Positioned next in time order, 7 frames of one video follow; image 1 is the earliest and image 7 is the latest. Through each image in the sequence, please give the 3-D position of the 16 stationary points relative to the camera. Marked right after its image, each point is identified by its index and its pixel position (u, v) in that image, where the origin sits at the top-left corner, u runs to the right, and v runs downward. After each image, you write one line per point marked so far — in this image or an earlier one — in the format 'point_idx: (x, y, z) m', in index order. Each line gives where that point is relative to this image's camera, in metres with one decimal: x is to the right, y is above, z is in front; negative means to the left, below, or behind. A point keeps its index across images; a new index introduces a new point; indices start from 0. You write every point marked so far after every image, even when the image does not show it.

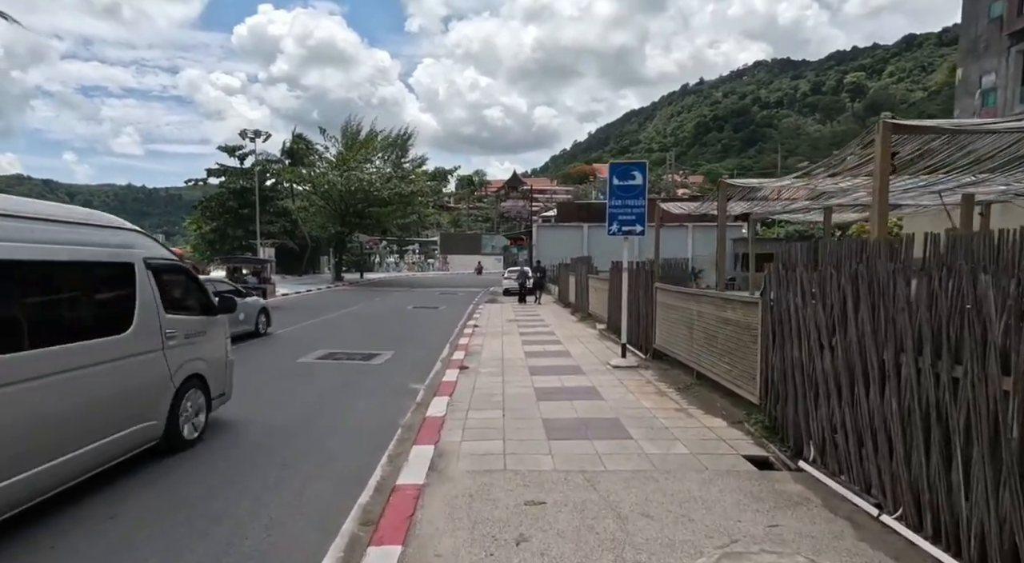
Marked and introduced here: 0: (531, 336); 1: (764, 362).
0: (+0.4, -1.3, +14.1) m
1: (+2.4, -0.8, +5.8) m
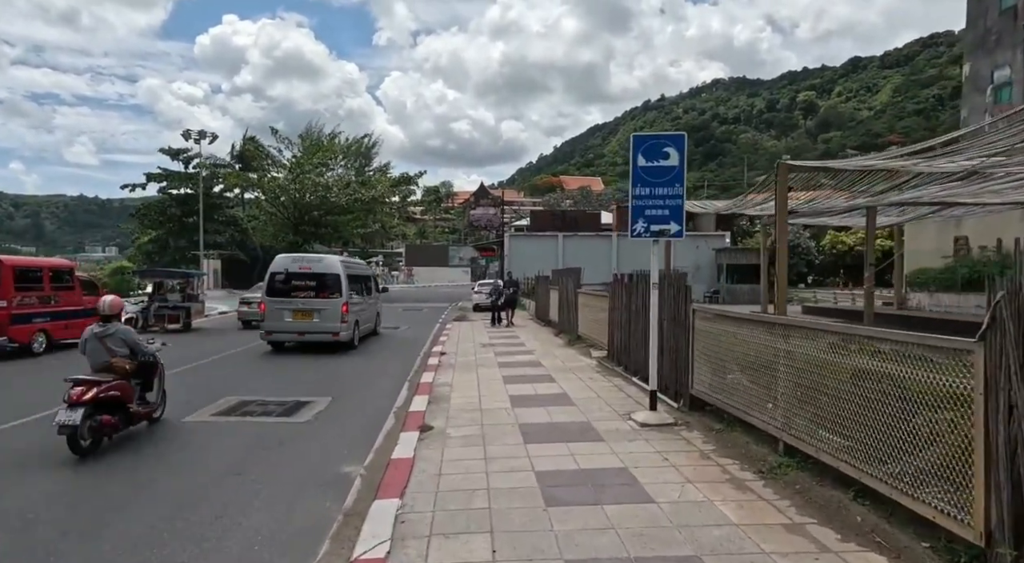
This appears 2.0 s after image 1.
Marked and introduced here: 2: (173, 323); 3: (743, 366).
0: (0.0, -1.6, +11.2) m
1: (+2.4, -0.9, +3.0) m
2: (-10.0, -1.2, +18.0) m
3: (+2.3, -0.8, +6.1) m
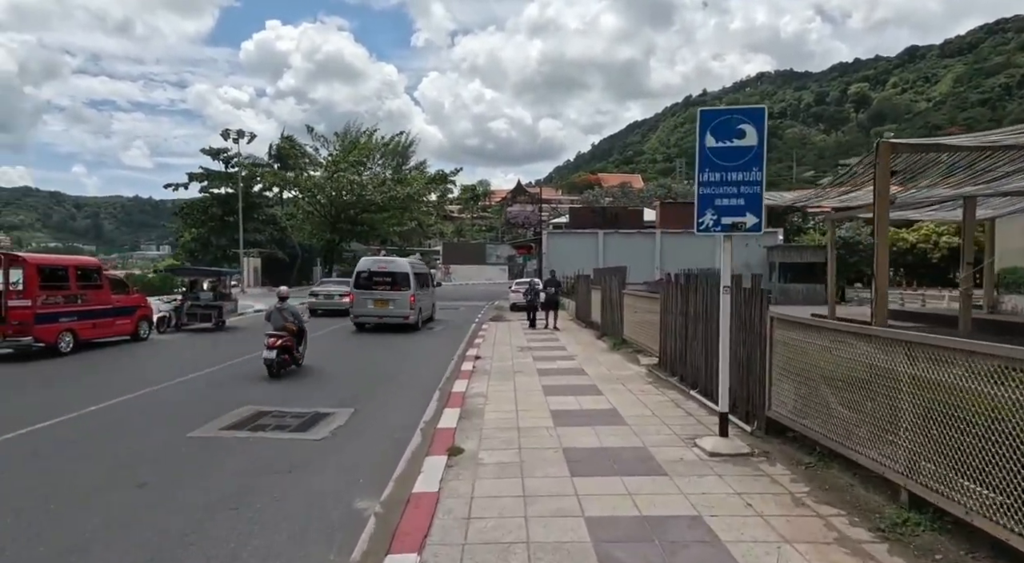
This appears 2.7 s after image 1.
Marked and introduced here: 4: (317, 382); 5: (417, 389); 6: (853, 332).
0: (+0.7, -1.6, +10.2) m
1: (+2.5, -0.9, +1.9) m
2: (-8.9, -1.2, +17.6) m
3: (+2.7, -0.9, +4.9) m
4: (-3.8, -1.9, +12.0) m
5: (-1.6, -1.8, +10.3) m
6: (+2.7, -0.4, +4.8) m
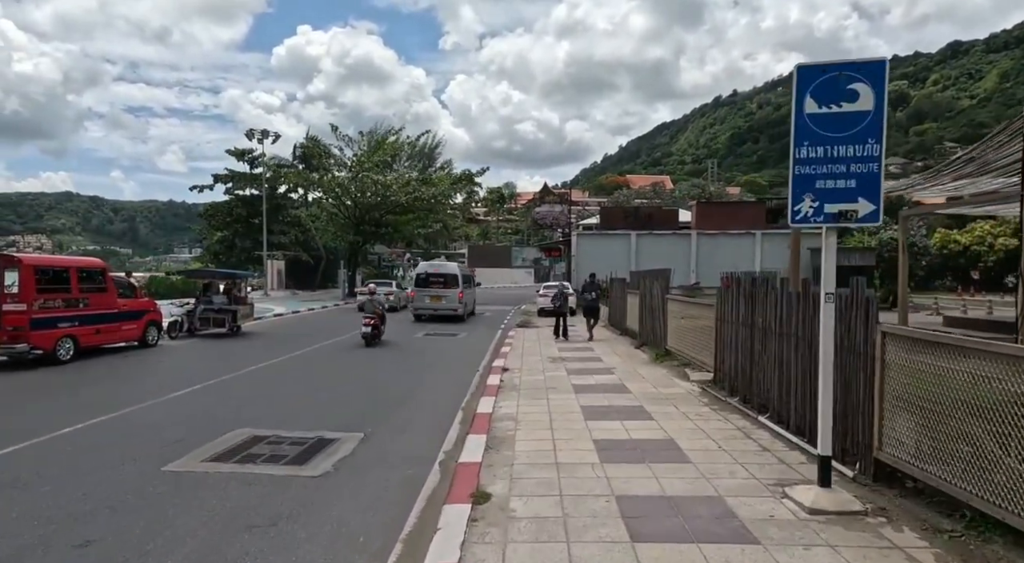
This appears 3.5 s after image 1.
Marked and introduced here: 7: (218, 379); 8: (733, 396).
0: (+1.2, -1.6, +9.0) m
1: (+2.7, -1.0, +0.6) m
2: (-8.1, -1.2, +16.8) m
3: (+2.9, -0.9, +3.6) m
4: (-3.2, -2.0, +10.9) m
5: (-1.1, -1.9, +9.1) m
6: (+2.9, -0.4, +3.5) m
7: (-6.0, -2.0, +12.5) m
8: (+2.9, -1.5, +8.0) m
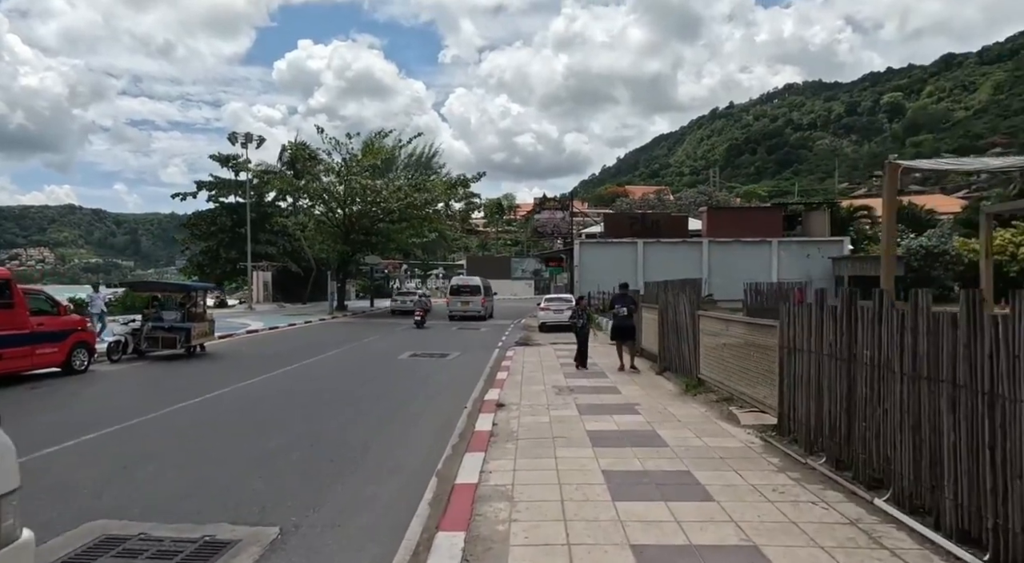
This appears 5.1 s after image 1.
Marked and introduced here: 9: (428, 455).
0: (+1.1, -1.8, +6.7) m
1: (+2.6, -1.0, -1.7) m
2: (-8.1, -1.6, +14.5) m
3: (+2.9, -1.0, +1.3) m
4: (-3.3, -2.2, +8.6) m
5: (-1.2, -2.0, +6.8) m
6: (+2.9, -0.5, +1.3) m
7: (-6.1, -2.2, +10.2) m
8: (+2.9, -1.6, +5.7) m
9: (-1.0, -2.0, +7.0) m
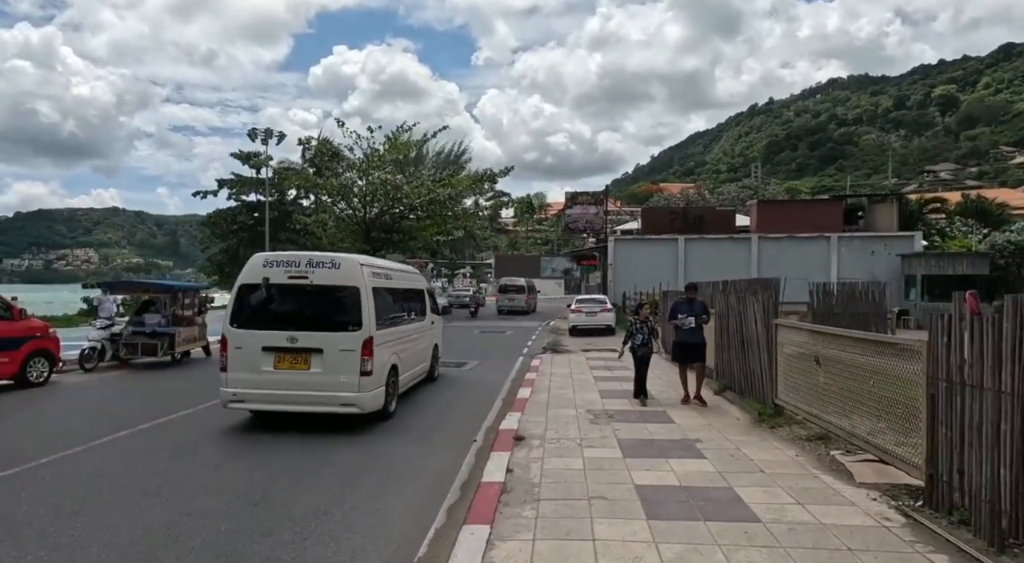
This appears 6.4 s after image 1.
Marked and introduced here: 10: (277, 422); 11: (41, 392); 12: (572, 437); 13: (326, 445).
0: (+1.3, -1.8, +4.6) m
1: (+2.3, -0.9, -3.8) m
2: (-7.6, -1.5, +12.8) m
3: (+2.7, -0.9, -0.8) m
4: (-3.1, -2.2, +6.8) m
5: (-1.0, -2.0, +4.8) m
6: (+2.7, -0.5, -0.9) m
7: (-5.8, -2.2, +8.5) m
8: (+2.9, -1.6, +3.5) m
9: (-0.8, -2.0, +5.0) m
10: (-3.5, -2.2, +8.8) m
11: (-8.1, -1.8, +10.1) m
12: (+0.7, -1.8, +7.3) m
13: (-2.2, -2.1, +7.3) m
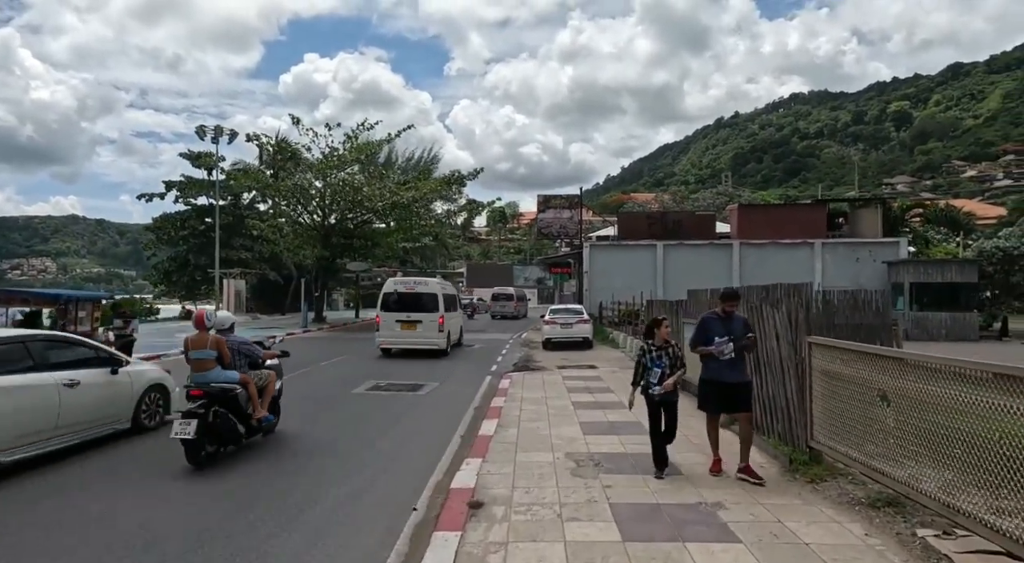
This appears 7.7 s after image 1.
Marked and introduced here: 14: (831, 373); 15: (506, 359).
0: (+1.0, -1.8, +2.7) m
1: (+2.4, -0.8, -5.7) m
2: (-8.2, -1.7, +10.5) m
3: (+2.7, -0.9, -2.7) m
4: (-3.4, -2.2, +4.6) m
5: (-1.3, -2.0, +2.8) m
6: (+2.7, -0.4, -2.8) m
7: (-6.2, -2.3, +6.2) m
8: (+2.7, -1.6, +1.7) m
9: (-1.1, -2.0, +3.0) m
10: (-4.0, -2.3, +6.7) m
11: (-8.6, -1.9, +7.8) m
12: (+0.3, -1.9, +5.4) m
13: (-2.7, -2.2, +5.2) m
14: (+3.0, -0.9, +5.8) m
15: (-0.2, -2.3, +18.2) m
